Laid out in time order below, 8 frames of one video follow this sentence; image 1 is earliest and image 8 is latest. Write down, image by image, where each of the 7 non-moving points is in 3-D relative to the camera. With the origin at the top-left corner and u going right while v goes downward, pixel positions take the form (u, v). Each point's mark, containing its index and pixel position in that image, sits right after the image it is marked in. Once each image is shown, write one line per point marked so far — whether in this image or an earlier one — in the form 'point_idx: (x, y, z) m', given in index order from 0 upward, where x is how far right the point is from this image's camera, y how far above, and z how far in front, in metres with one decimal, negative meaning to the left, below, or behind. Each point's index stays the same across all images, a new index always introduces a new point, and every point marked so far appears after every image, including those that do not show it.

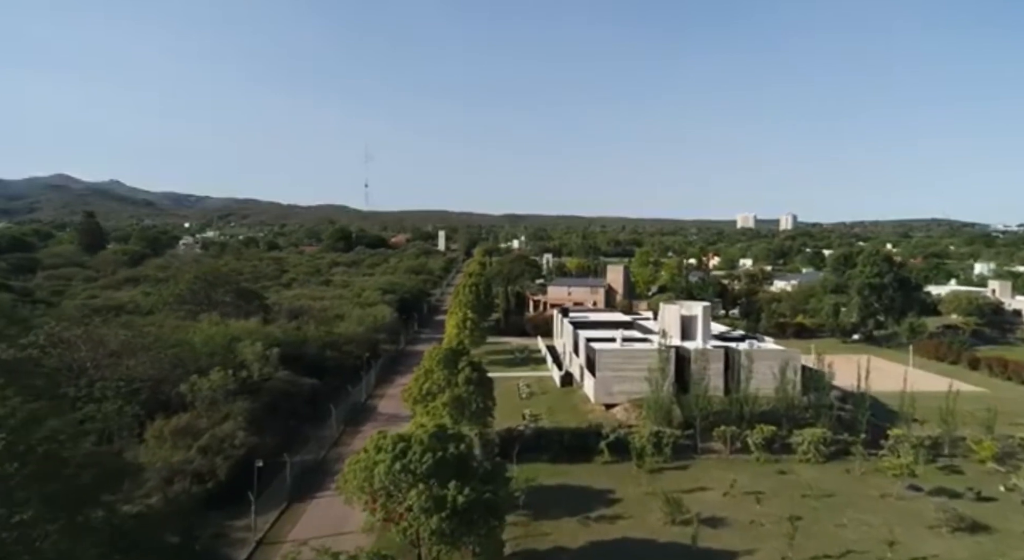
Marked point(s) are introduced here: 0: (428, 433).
0: (-1.9, -3.4, +16.4) m
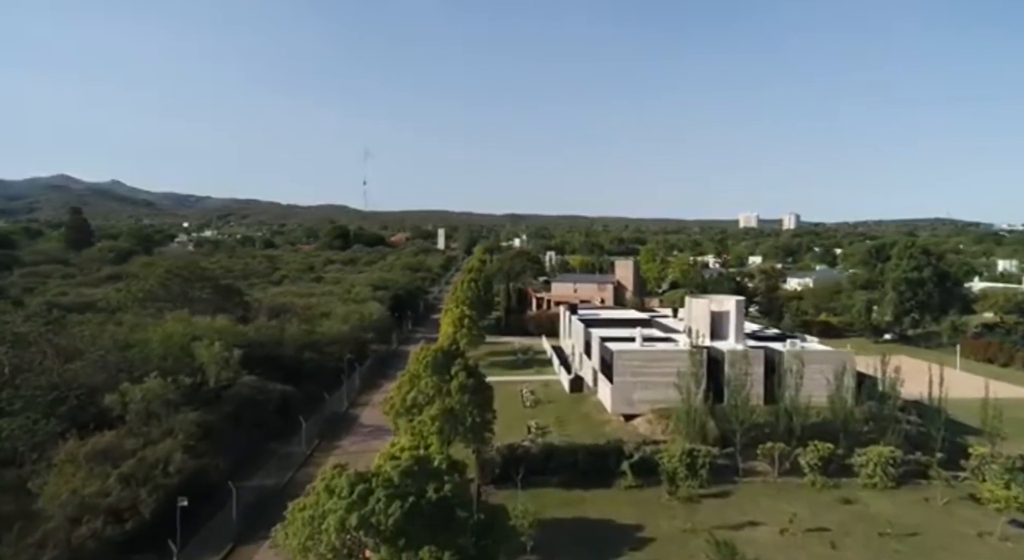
0: (-1.8, -3.0, +11.7) m
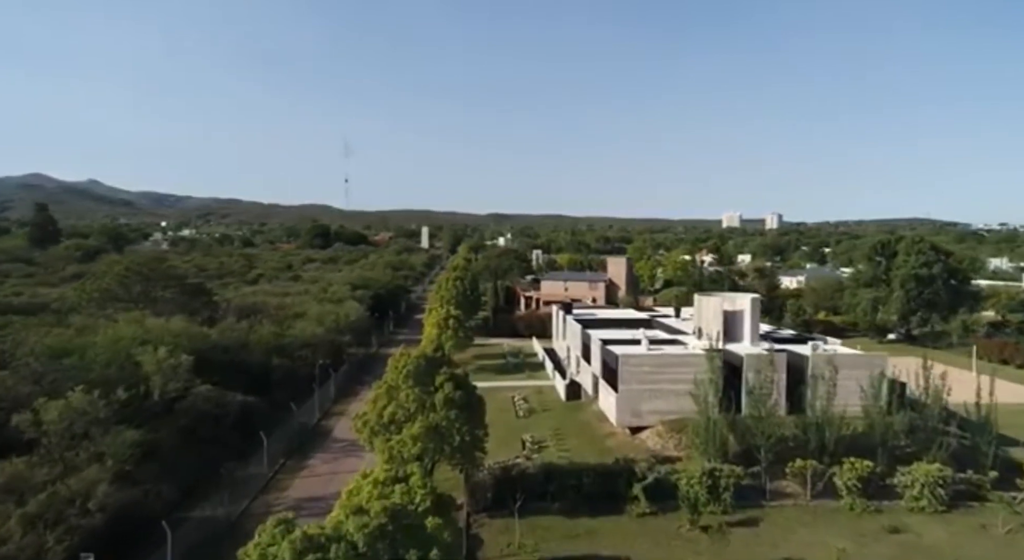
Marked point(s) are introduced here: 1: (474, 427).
0: (-1.7, -2.9, +8.5) m
1: (-1.0, -3.6, +18.3) m
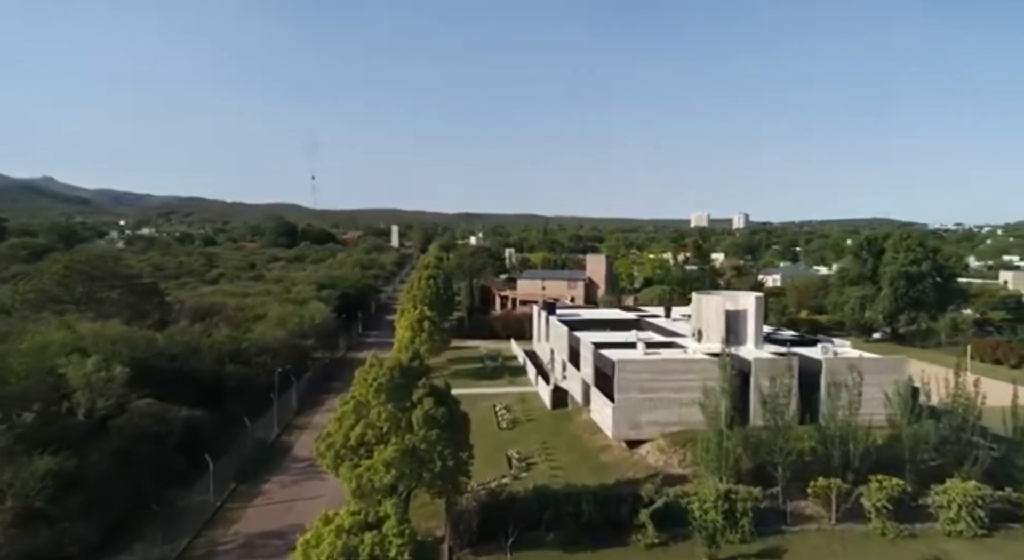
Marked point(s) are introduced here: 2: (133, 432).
0: (-1.5, -2.8, +5.8) m
1: (-1.2, -3.6, +15.6) m
2: (-9.4, -3.8, +18.4) m
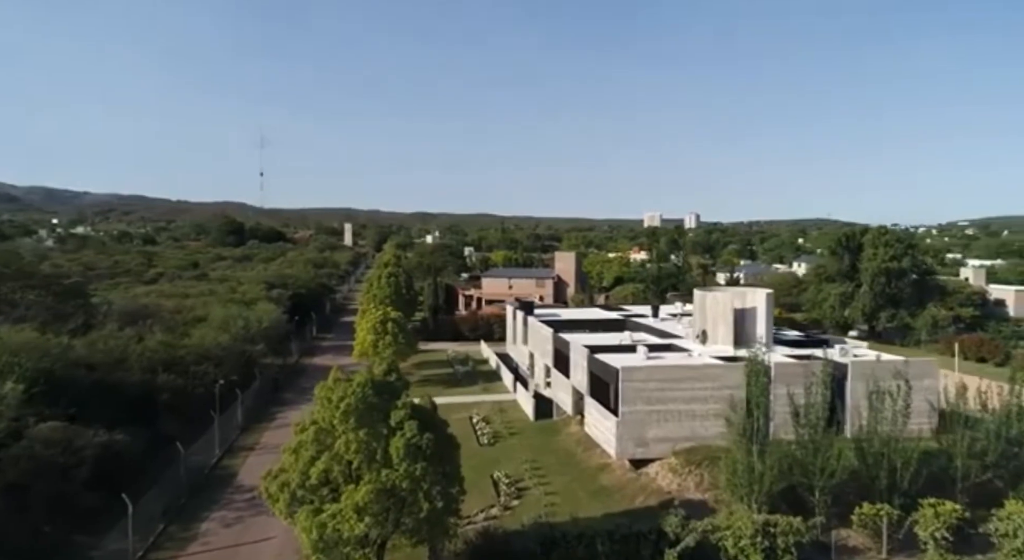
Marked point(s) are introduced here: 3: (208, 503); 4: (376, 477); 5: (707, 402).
0: (-0.8, -2.7, +2.5) m
1: (-1.1, -3.4, +12.3) m
2: (-9.5, -3.7, +14.7) m
3: (-7.2, -5.3, +17.6) m
4: (-2.1, -3.1, +11.7) m
5: (+5.1, -3.2, +19.3) m
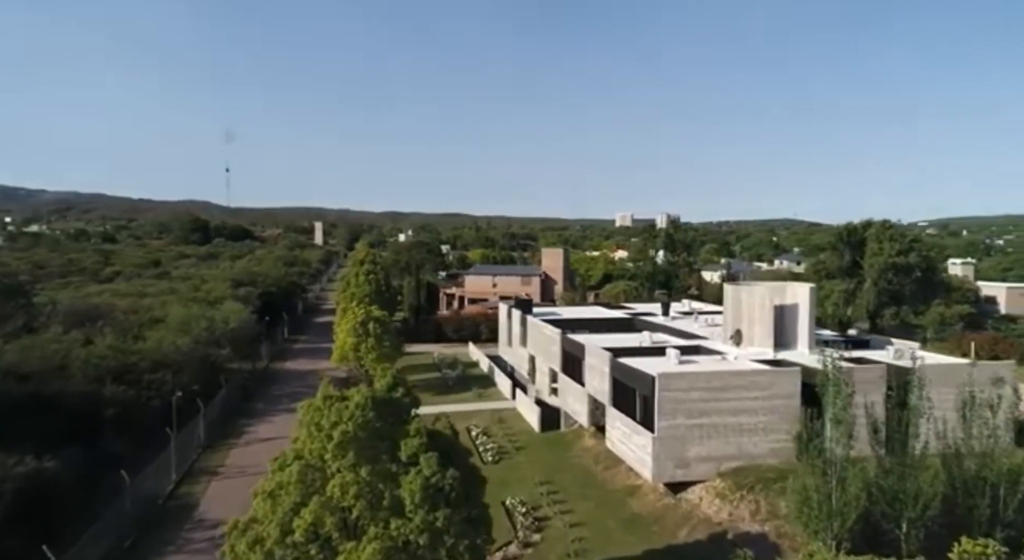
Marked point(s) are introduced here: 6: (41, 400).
0: (+0.2, -2.5, -0.5) m
1: (-0.5, -3.2, +9.3) m
2: (-9.0, -3.5, +11.3) m
3: (-6.7, -5.1, +14.3) m
4: (-1.5, -2.9, +8.6) m
5: (+5.4, -3.0, +16.4) m
6: (-10.7, -2.7, +16.8) m
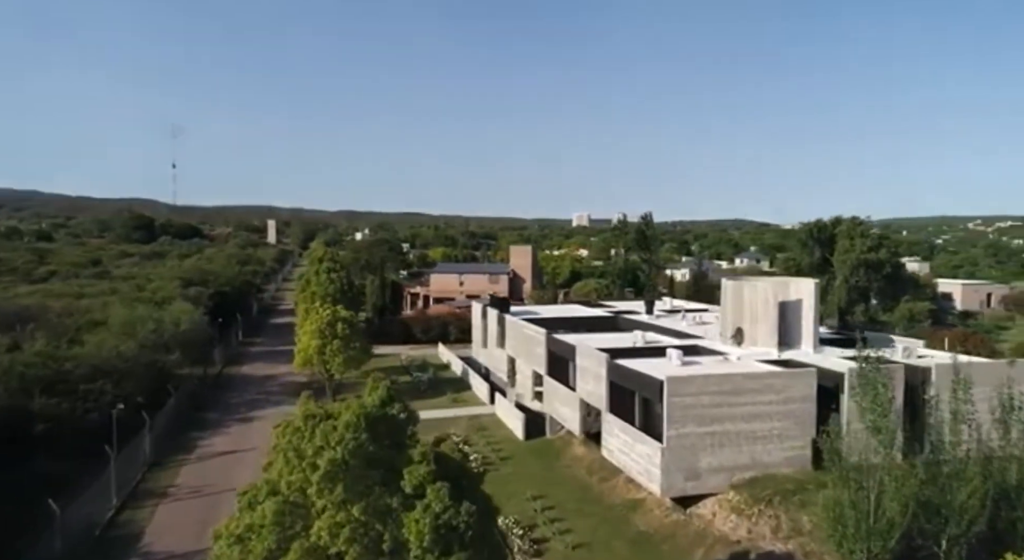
0: (+1.1, -2.3, -2.1) m
1: (-0.2, -3.1, +7.6) m
2: (-8.8, -3.4, +9.1) m
3: (-6.7, -5.0, +12.2) m
4: (-1.2, -2.8, +6.8) m
5: (+5.3, -2.8, +15.1) m
6: (-10.8, -2.7, +14.5) m
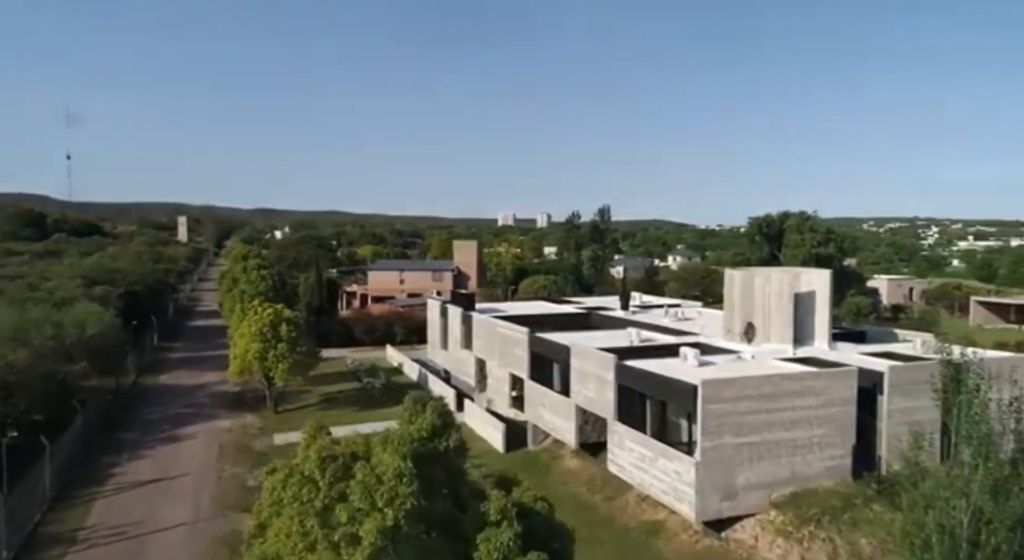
0: (+2.9, -2.1, -4.4) m
1: (+0.7, -2.9, +5.1) m
2: (-8.0, -3.3, +5.7) m
3: (-6.3, -4.8, +9.0) m
4: (-0.2, -2.6, +4.3) m
5: (+5.3, -2.6, +13.2) m
6: (-10.6, -2.5, +10.9) m
